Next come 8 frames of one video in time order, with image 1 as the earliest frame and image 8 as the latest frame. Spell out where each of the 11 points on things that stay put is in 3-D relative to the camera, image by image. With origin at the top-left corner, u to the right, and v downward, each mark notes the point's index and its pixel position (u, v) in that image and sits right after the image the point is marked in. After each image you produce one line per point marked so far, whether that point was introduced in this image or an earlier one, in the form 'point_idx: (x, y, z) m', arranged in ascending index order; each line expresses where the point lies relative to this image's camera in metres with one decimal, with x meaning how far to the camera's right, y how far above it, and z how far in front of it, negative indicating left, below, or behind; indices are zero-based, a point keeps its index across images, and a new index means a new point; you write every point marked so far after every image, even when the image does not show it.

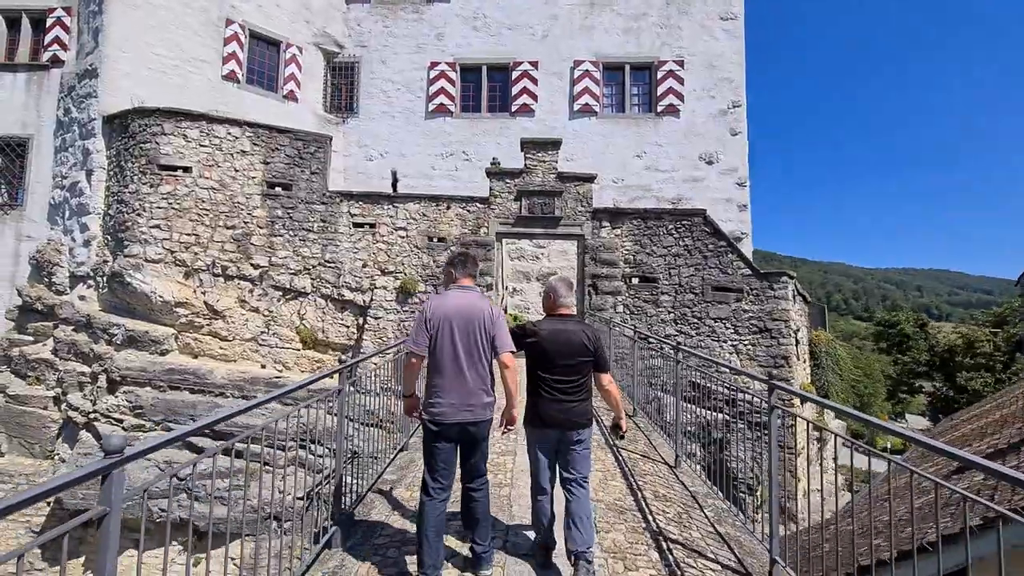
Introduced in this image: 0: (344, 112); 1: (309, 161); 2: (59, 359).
0: (-4.2, +4.4, +12.3) m
1: (-3.9, +2.5, +9.5) m
2: (-7.9, -1.3, +8.5) m
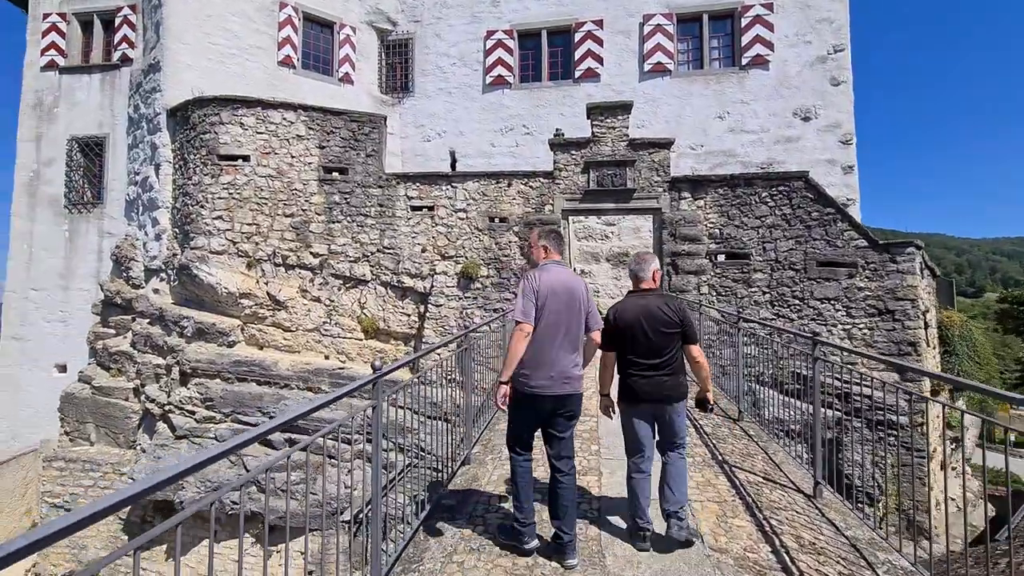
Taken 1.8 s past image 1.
0: (-2.7, +4.7, +11.9) m
1: (-2.7, +2.7, +9.1) m
2: (-6.7, -1.2, +8.7) m
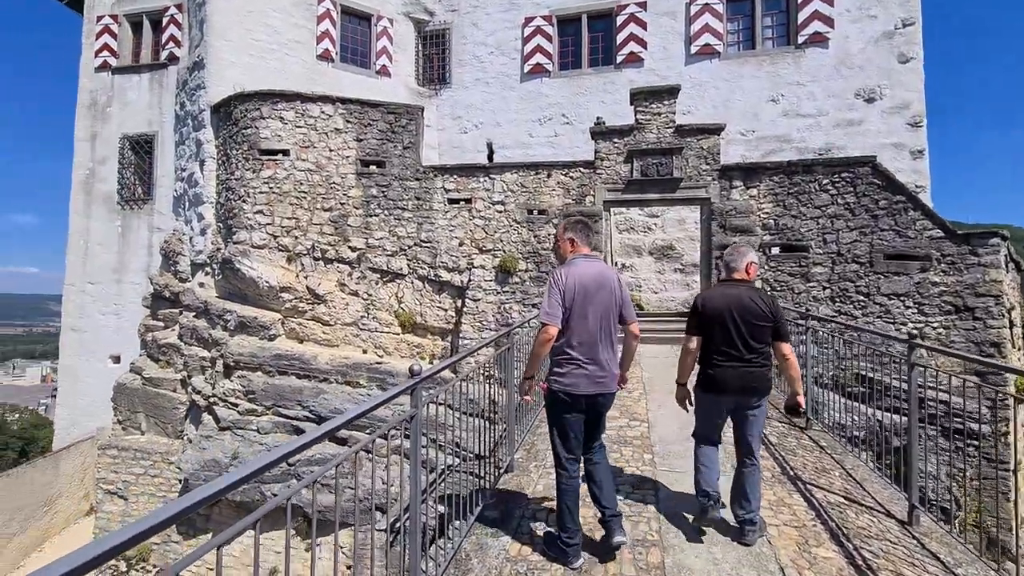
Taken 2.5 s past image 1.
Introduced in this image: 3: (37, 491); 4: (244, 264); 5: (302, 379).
0: (-1.8, +4.9, +11.7) m
1: (-2.0, +2.8, +9.0) m
2: (-6.0, -1.0, +8.9) m
3: (-8.3, -3.5, +8.5) m
4: (-4.8, +0.4, +8.7) m
5: (-3.5, -1.5, +8.0) m
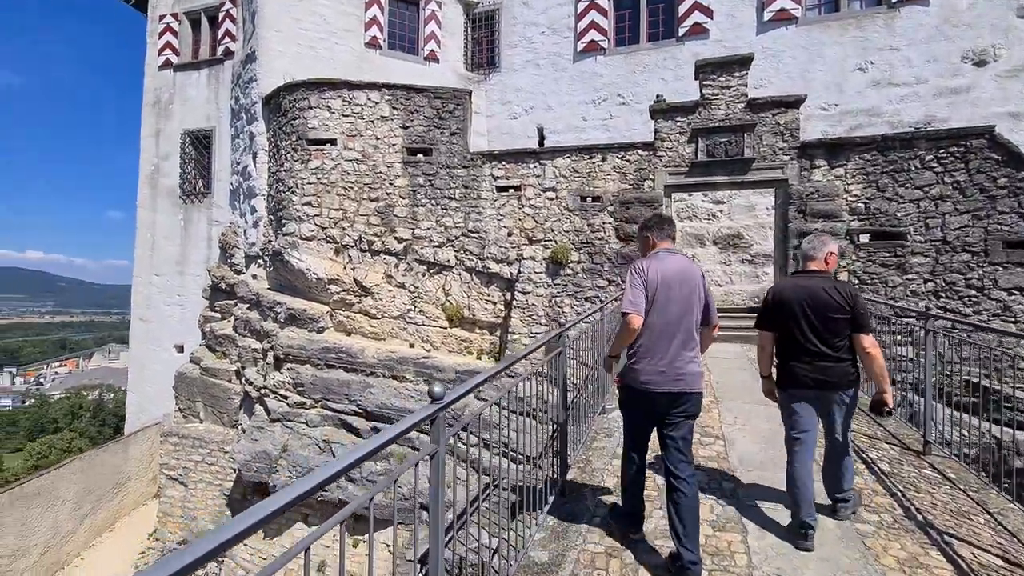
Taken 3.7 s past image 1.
0: (-0.6, +5.1, +11.3) m
1: (-1.1, +2.9, +8.6) m
2: (-5.1, -0.9, +9.1) m
3: (-7.4, -3.4, +9.0) m
4: (-3.9, +0.6, +8.6) m
5: (-2.6, -1.4, +7.9) m
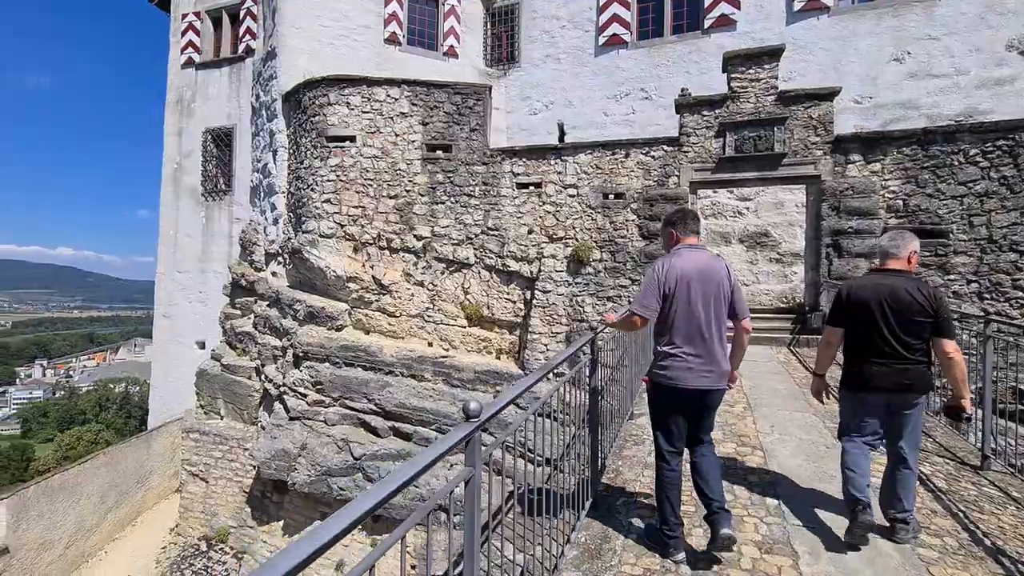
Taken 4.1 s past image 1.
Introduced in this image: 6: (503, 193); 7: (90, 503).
0: (-0.1, +5.1, +11.1) m
1: (-0.8, +3.0, +8.5) m
2: (-4.7, -0.8, +9.1) m
3: (-7.1, -3.3, +9.1) m
4: (-3.5, +0.6, +8.6) m
5: (-2.3, -1.3, +7.8) m
6: (-0.2, +1.6, +8.4) m
7: (-7.3, -3.7, +8.4) m
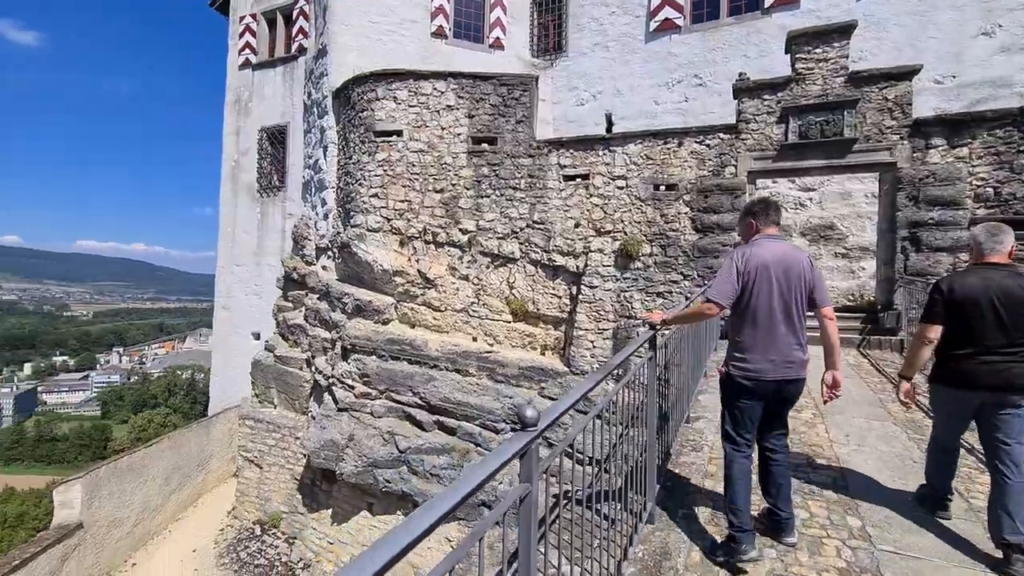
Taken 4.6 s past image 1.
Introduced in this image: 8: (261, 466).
0: (+0.9, +5.2, +10.9) m
1: (0.0, +3.1, +8.3) m
2: (-3.9, -0.7, +9.3) m
3: (-6.2, -3.2, +9.5) m
4: (-2.7, +0.7, +8.7) m
5: (-1.6, -1.2, +7.9) m
6: (+0.6, +1.7, +8.2) m
7: (-6.5, -3.6, +8.9) m
8: (-4.7, -3.4, +9.2) m
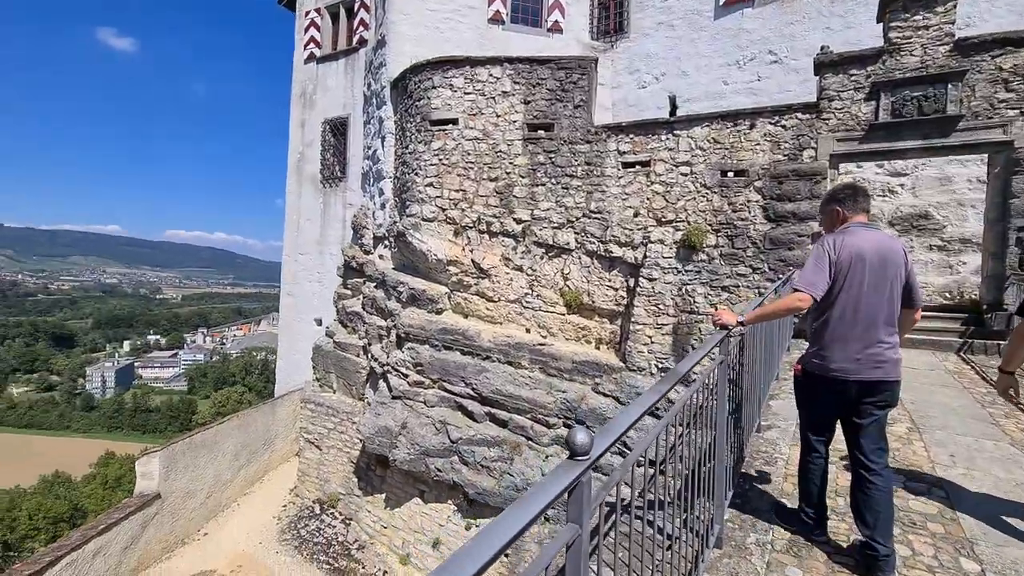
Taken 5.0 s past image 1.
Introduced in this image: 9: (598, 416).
0: (+2.1, +5.4, +10.4) m
1: (+1.0, +3.2, +8.0) m
2: (-2.8, -0.5, +9.5) m
3: (-5.2, -2.9, +10.0) m
4: (-1.7, +0.9, +8.8) m
5: (-0.8, -1.1, +7.8) m
6: (+1.5, +1.8, +7.8) m
7: (-5.5, -3.3, +9.4) m
8: (-3.8, -3.1, +9.6) m
9: (+1.2, -1.8, +6.8) m
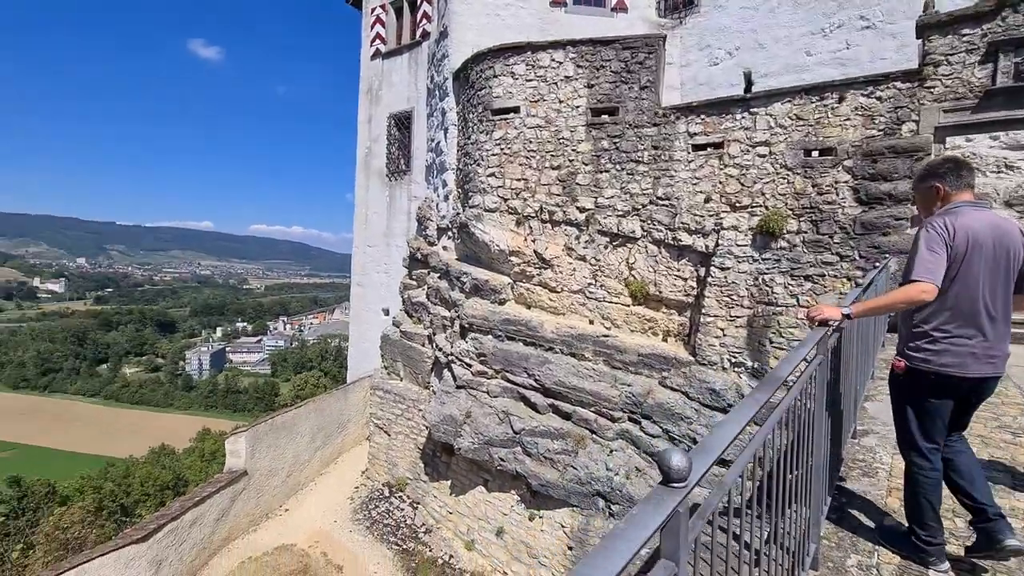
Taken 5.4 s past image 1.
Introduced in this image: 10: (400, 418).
0: (+3.4, +5.6, +9.8) m
1: (+2.0, +3.4, +7.7) m
2: (-1.6, -0.3, +9.7) m
3: (-3.9, -2.7, +10.6) m
4: (-0.6, +1.1, +8.8) m
5: (+0.3, -0.9, +7.8) m
6: (+2.5, +2.0, +7.4) m
7: (-4.3, -3.1, +10.0) m
8: (-2.5, -3.0, +9.9) m
9: (+2.0, -1.6, +6.5) m
10: (-2.2, -2.6, +9.7) m
